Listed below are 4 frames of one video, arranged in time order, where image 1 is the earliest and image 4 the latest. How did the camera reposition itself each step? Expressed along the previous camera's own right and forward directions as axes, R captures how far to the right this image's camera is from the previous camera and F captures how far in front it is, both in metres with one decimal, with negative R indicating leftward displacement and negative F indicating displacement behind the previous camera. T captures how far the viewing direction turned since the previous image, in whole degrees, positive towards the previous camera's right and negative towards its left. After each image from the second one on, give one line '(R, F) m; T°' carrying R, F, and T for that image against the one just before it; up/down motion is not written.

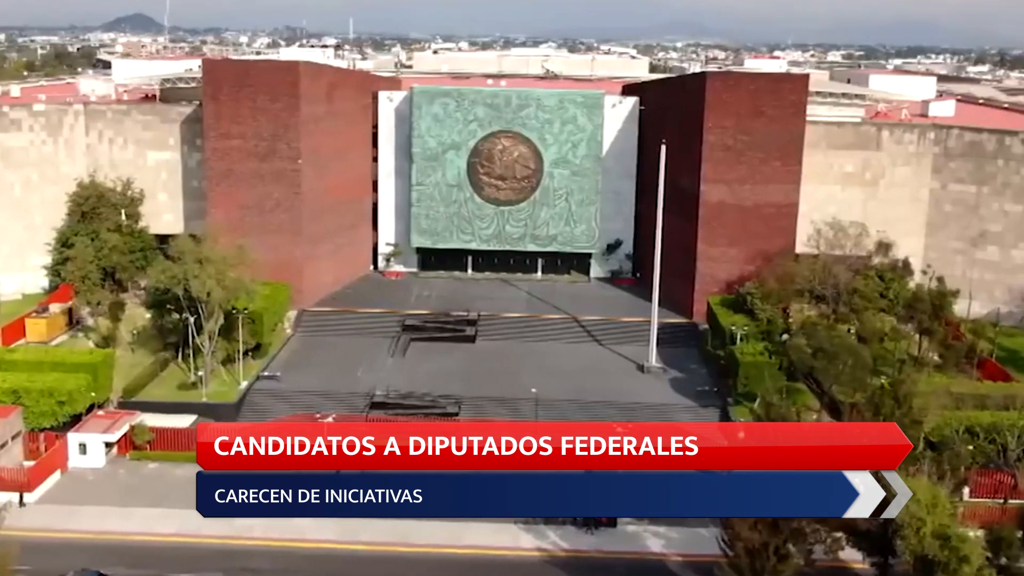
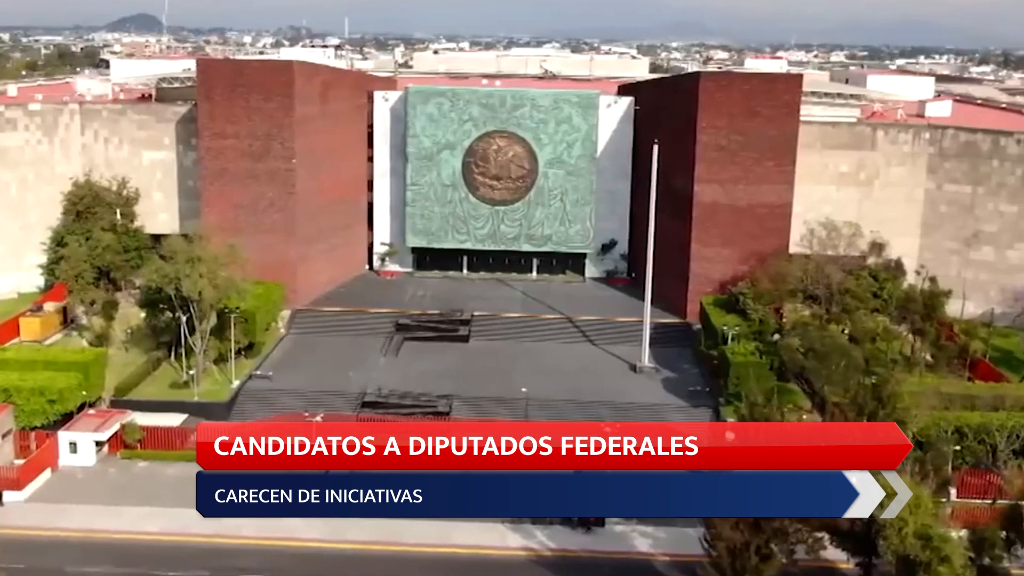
(+0.4, 0.0) m; 0°
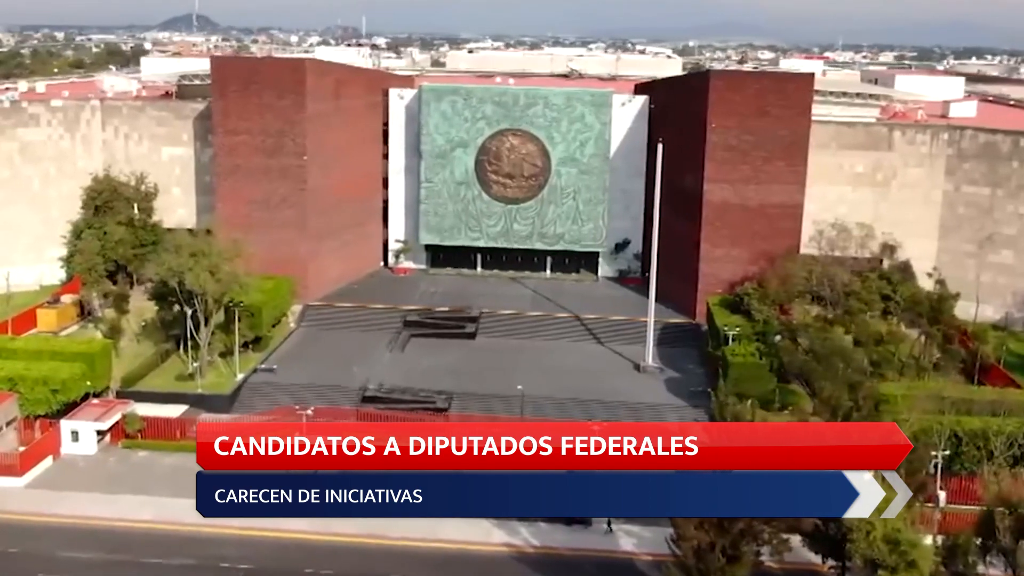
(+1.3, 0.0) m; -3°
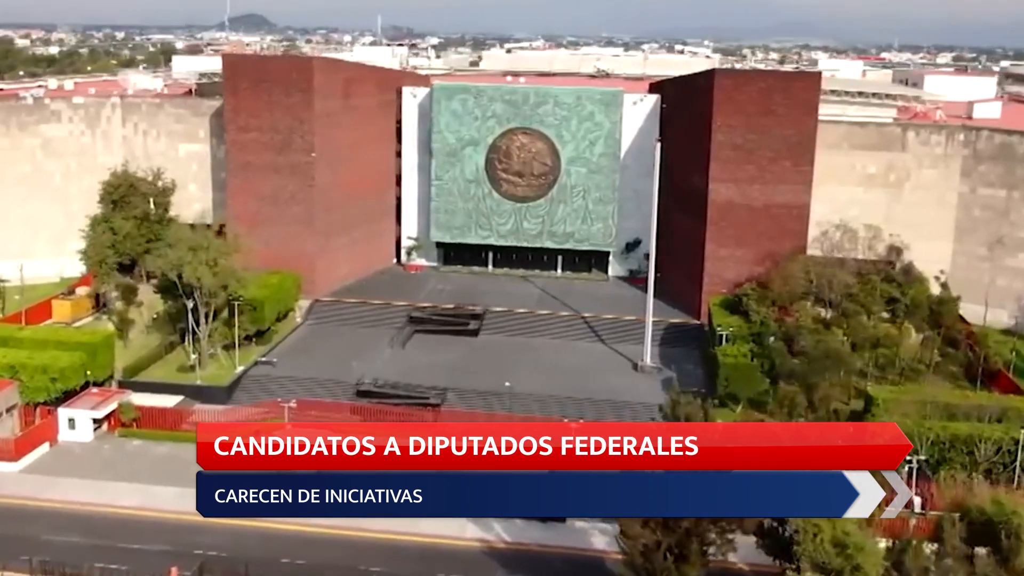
(+1.7, -0.1) m; -3°
